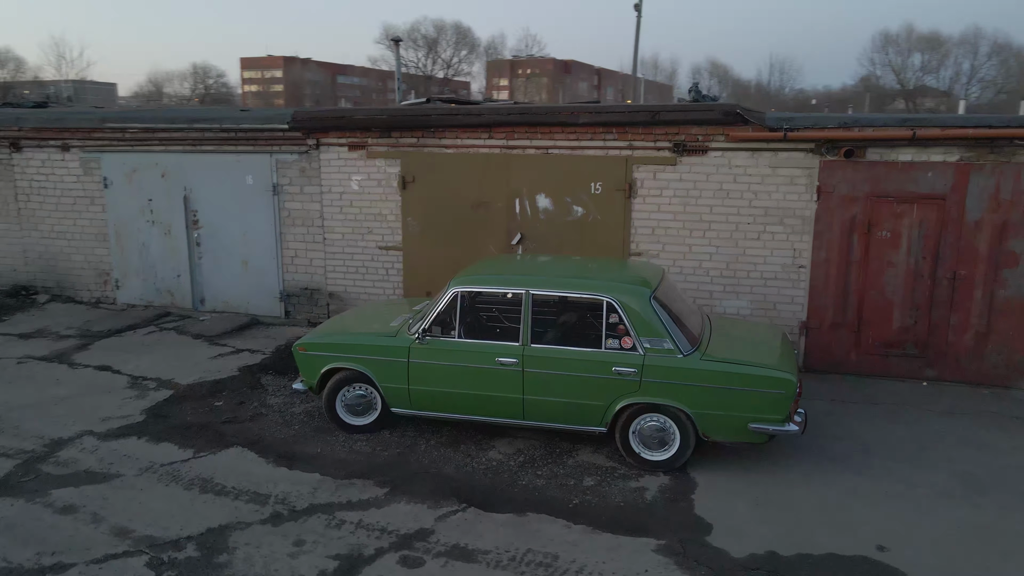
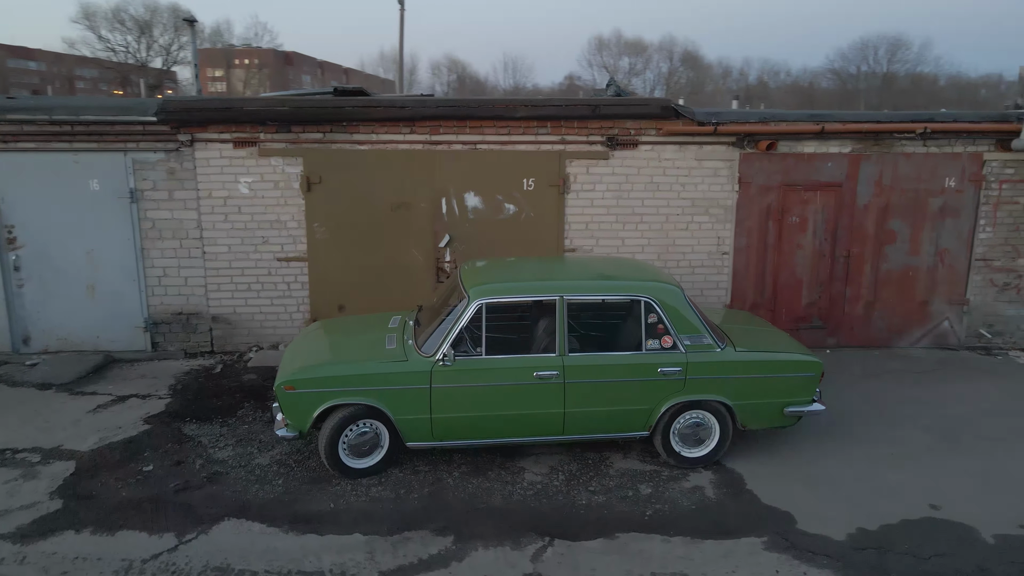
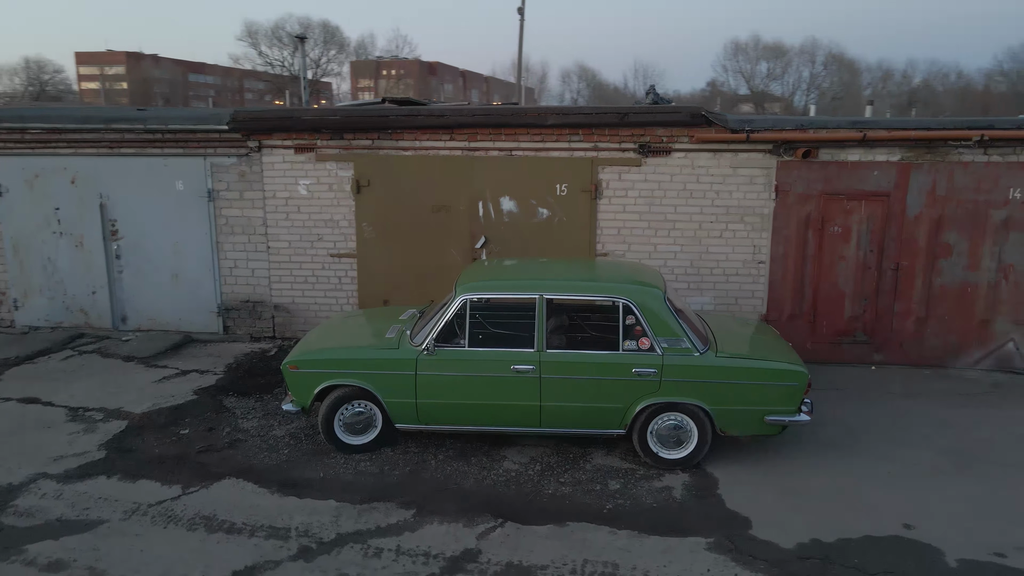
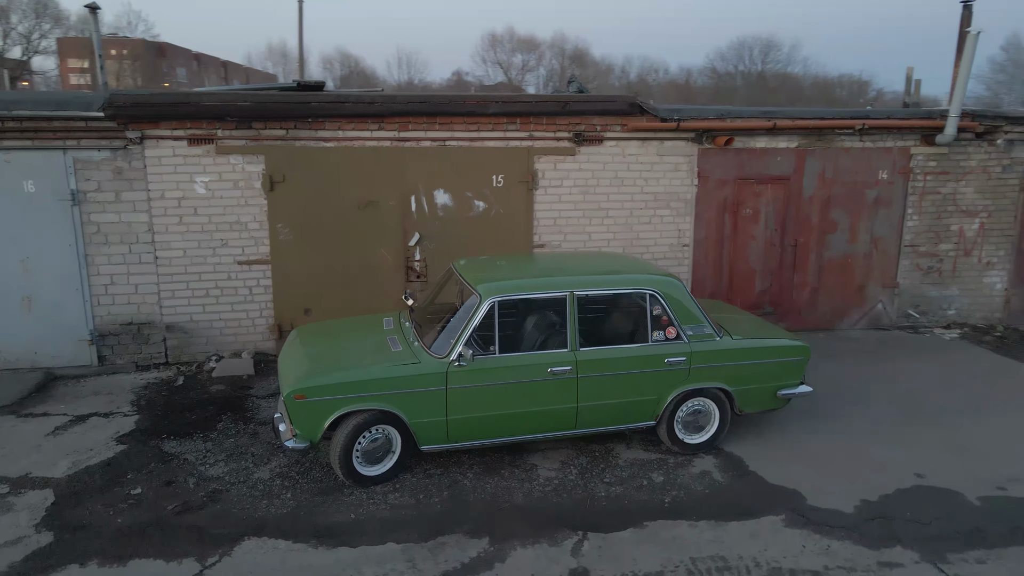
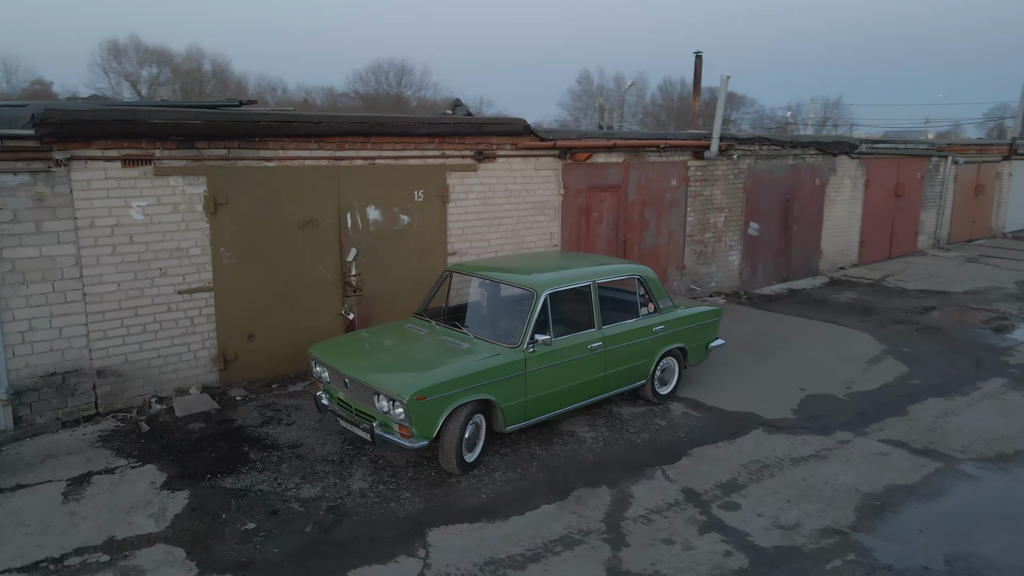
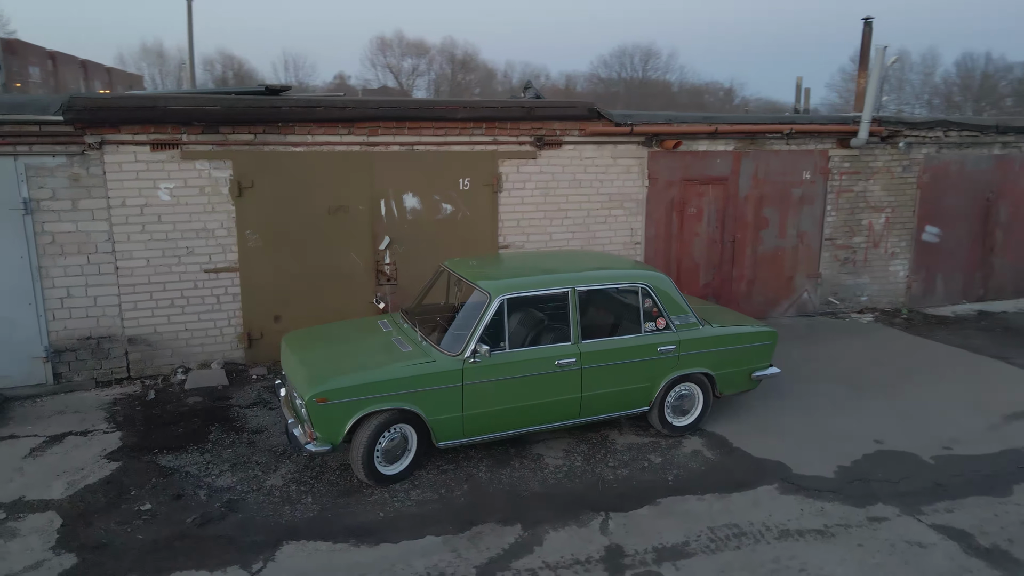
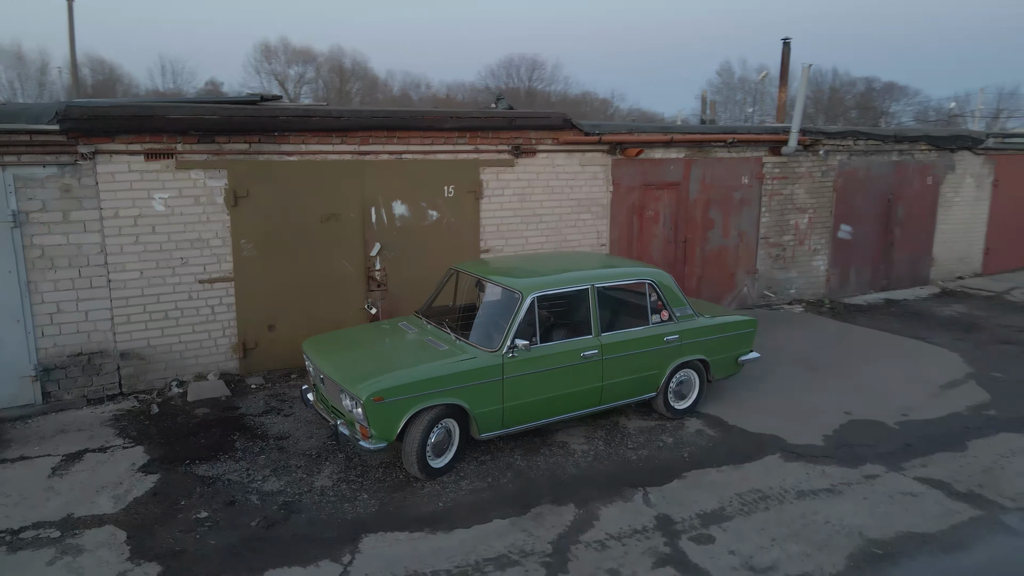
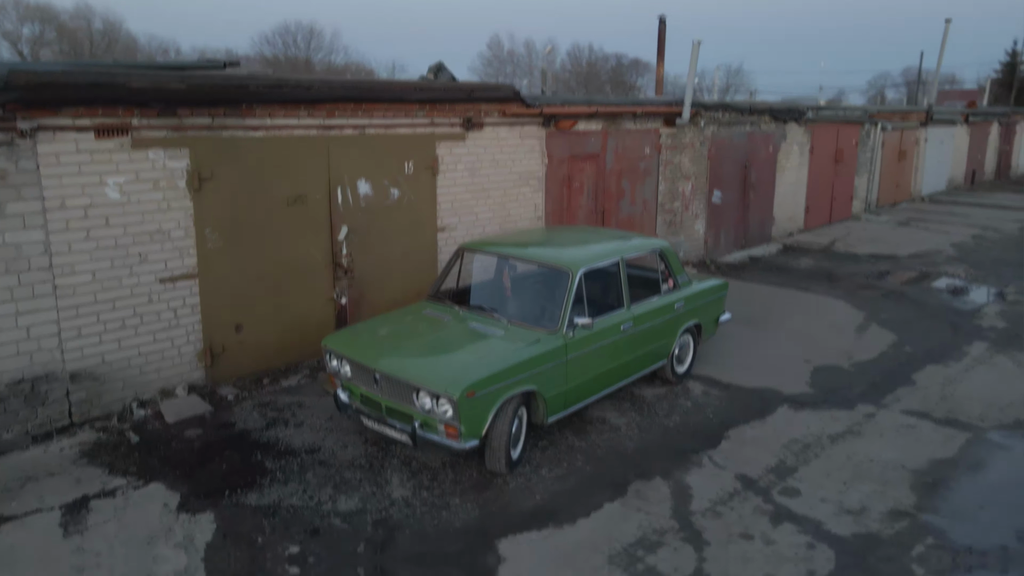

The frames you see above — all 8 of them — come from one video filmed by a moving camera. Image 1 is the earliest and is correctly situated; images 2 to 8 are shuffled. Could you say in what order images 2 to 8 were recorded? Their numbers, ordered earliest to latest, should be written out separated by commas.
3, 2, 4, 6, 7, 5, 8
